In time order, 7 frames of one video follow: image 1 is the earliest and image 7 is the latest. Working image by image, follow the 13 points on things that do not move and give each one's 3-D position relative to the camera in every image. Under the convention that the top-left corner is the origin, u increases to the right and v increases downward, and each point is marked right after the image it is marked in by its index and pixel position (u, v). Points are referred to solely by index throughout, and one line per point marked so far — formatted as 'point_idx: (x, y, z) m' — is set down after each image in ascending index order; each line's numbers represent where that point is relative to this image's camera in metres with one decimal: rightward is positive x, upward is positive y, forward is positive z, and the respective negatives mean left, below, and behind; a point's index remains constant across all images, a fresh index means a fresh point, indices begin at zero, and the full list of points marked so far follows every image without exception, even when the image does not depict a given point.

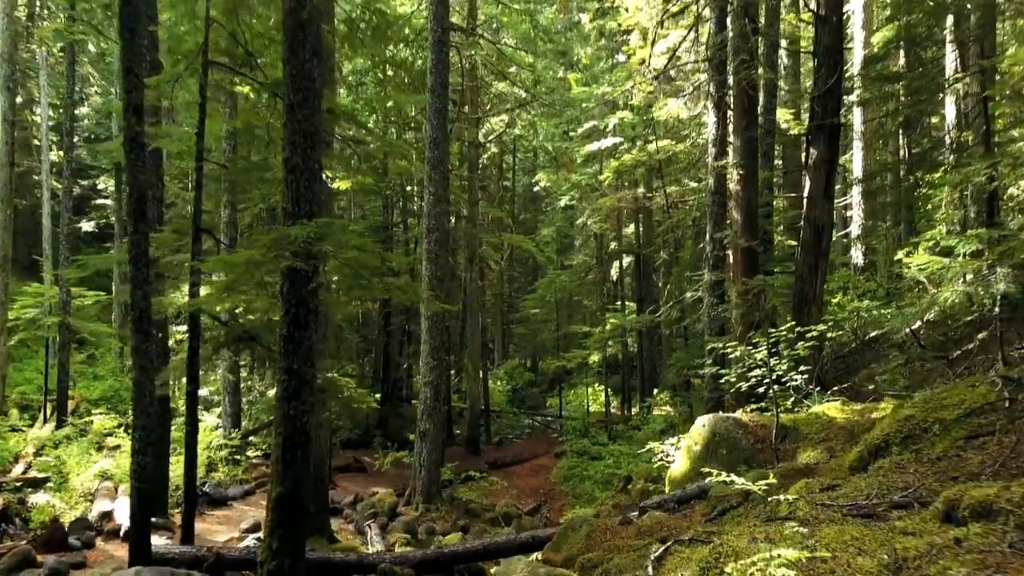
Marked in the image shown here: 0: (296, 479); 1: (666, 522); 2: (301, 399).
0: (-1.6, -1.4, +5.7) m
1: (+1.2, -1.8, +6.0) m
2: (-1.5, -0.8, +5.7) m
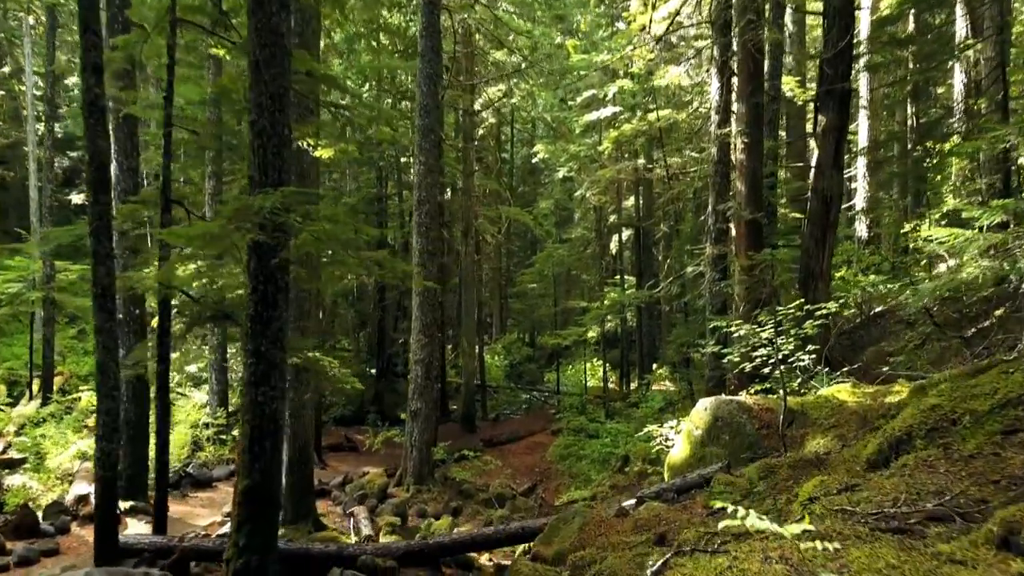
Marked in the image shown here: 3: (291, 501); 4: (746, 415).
0: (-1.7, -1.2, +5.2) m
1: (+1.1, -1.6, +5.6) m
2: (-1.6, -0.7, +5.3) m
3: (-2.6, -2.6, +9.3) m
4: (+2.0, -1.1, +6.7) m
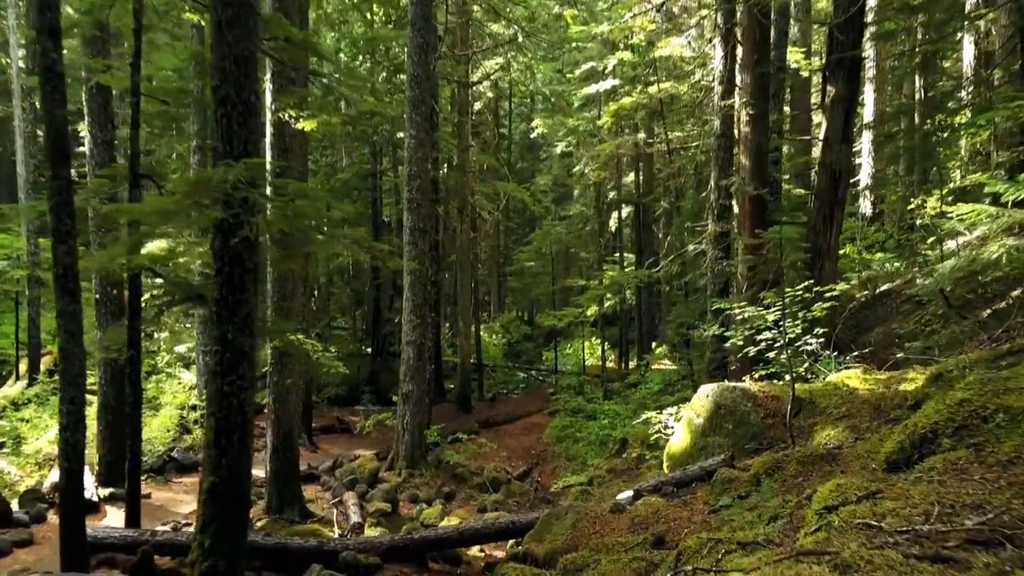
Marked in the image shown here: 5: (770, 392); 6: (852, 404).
0: (-1.7, -1.1, +4.8) m
1: (+1.0, -1.5, +5.2) m
2: (-1.7, -0.5, +4.9) m
3: (-2.7, -2.3, +9.0) m
4: (+1.9, -0.9, +6.3) m
5: (+2.1, -0.9, +6.4) m
6: (+2.5, -0.9, +5.8) m
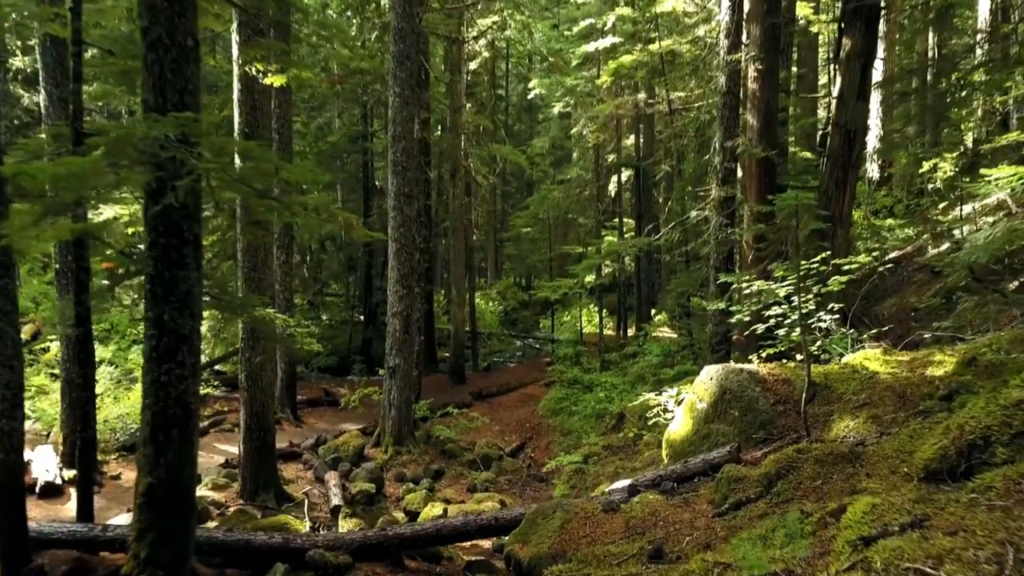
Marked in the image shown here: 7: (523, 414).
0: (-1.9, -1.0, +4.3) m
1: (+0.9, -1.3, +4.6) m
2: (-1.8, -0.4, +4.3) m
3: (-2.8, -2.0, +8.5) m
4: (+1.8, -0.7, +5.7) m
5: (+2.0, -0.7, +5.8) m
6: (+2.4, -0.7, +5.2) m
7: (+0.2, -2.4, +15.0) m
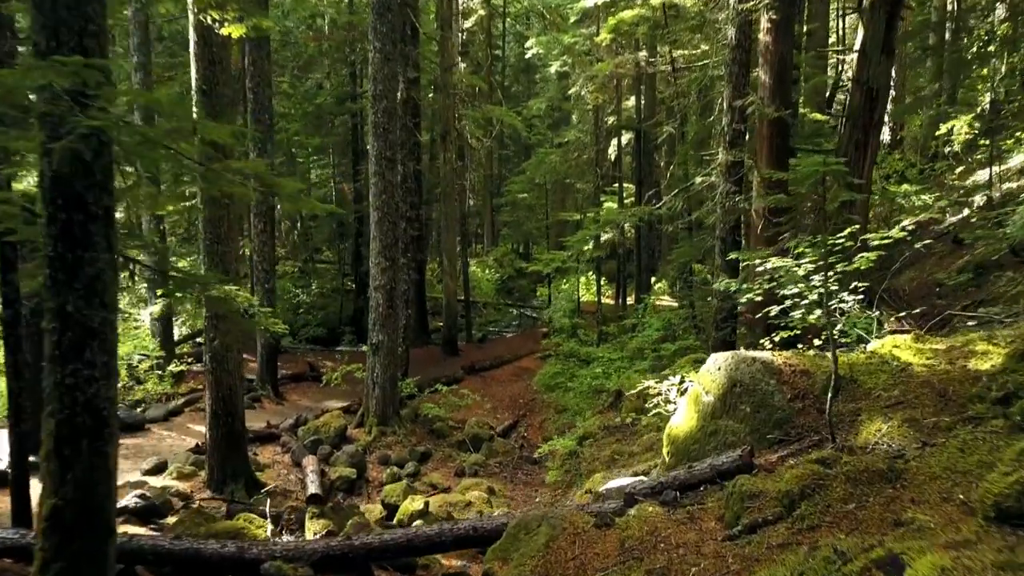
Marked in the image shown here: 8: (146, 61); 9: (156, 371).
0: (-2.0, -0.9, +3.6) m
1: (+0.8, -1.3, +4.0) m
2: (-1.9, -0.3, +3.6) m
3: (-3.0, -1.7, +7.8) m
4: (+1.7, -0.6, +5.0) m
5: (+1.9, -0.5, +5.1) m
6: (+2.3, -0.6, +4.5) m
7: (+0.1, -1.9, +14.3) m
8: (-5.9, +3.7, +12.5) m
9: (-5.5, -1.3, +12.0) m
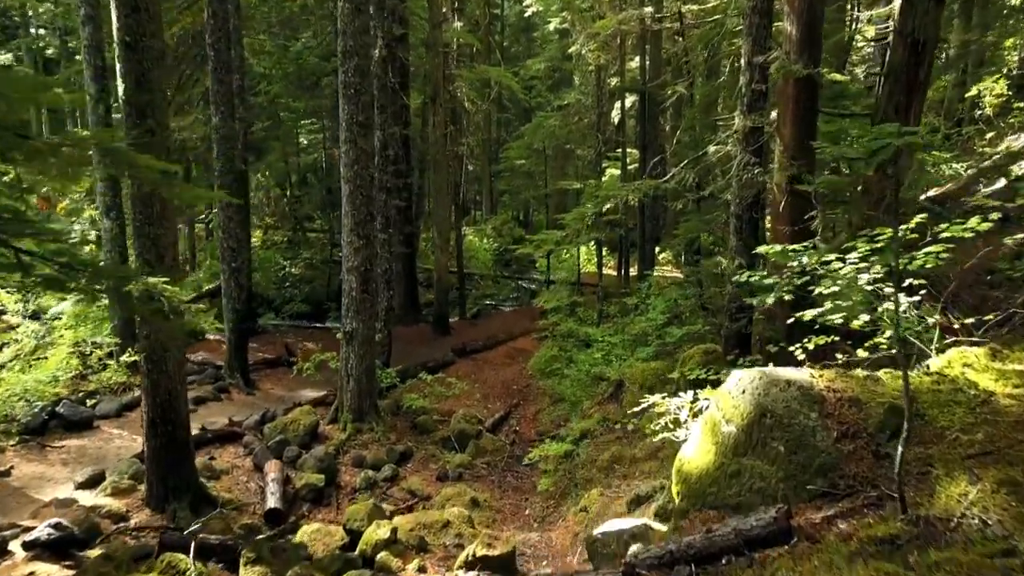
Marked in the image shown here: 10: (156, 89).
0: (-2.1, -1.0, +2.6) m
1: (+0.6, -1.3, +2.9) m
2: (-2.1, -0.4, +2.5) m
3: (-3.1, -1.6, +6.8) m
4: (+1.5, -0.6, +4.0) m
5: (+1.7, -0.5, +4.1) m
6: (+2.1, -0.6, +3.4) m
7: (0.0, -1.5, +13.3) m
8: (-6.0, +4.0, +11.3) m
9: (-5.6, -1.0, +11.0) m
10: (-3.0, +1.7, +6.5) m
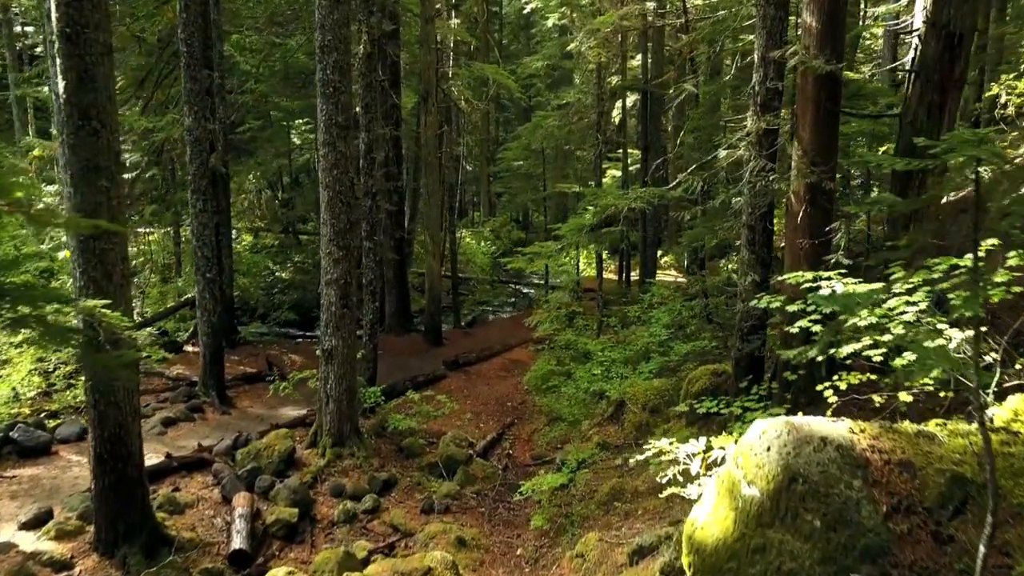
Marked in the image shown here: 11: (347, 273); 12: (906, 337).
0: (-2.2, -1.2, +1.9) m
1: (+0.5, -1.5, +2.2) m
2: (-2.2, -0.6, +1.8) m
3: (-3.2, -1.8, +6.1) m
4: (+1.5, -0.8, +3.3) m
5: (+1.6, -0.7, +3.4) m
6: (+2.0, -0.8, +2.7) m
7: (-0.1, -1.6, +12.6) m
8: (-6.1, +3.8, +10.6) m
9: (-5.7, -1.1, +10.3) m
10: (-3.0, +1.5, +5.8) m
11: (-1.8, +0.2, +8.8) m
12: (+1.9, -0.2, +3.7) m
